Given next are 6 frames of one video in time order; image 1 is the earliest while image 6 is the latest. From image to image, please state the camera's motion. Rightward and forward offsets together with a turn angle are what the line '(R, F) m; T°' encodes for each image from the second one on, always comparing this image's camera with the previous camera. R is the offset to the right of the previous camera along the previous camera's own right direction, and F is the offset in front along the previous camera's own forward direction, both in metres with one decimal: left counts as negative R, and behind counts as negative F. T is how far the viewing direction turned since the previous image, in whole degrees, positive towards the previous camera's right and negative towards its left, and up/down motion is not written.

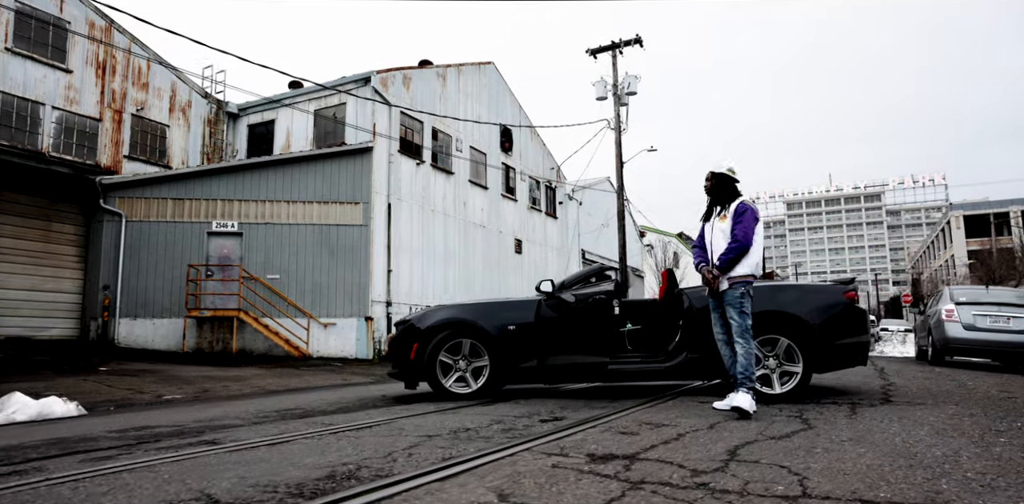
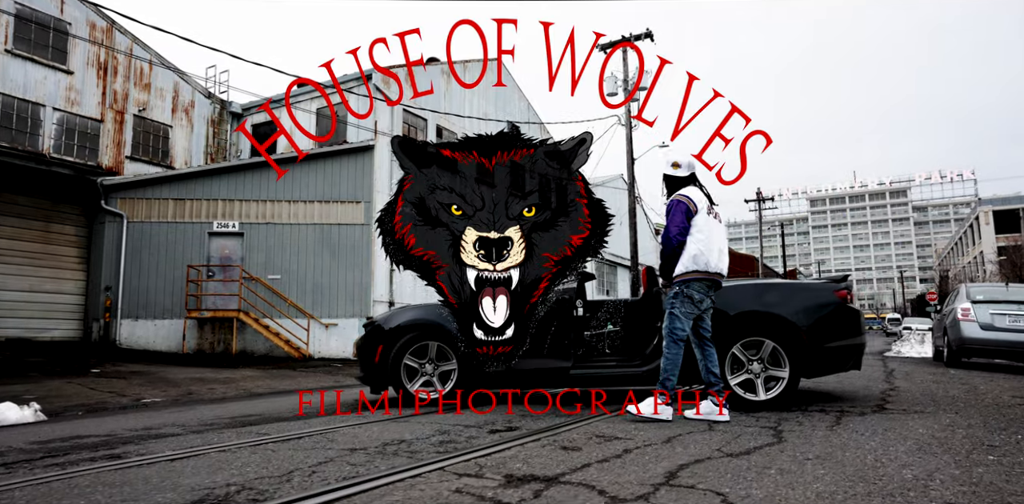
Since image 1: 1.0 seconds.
(+0.4, +0.3) m; -2°
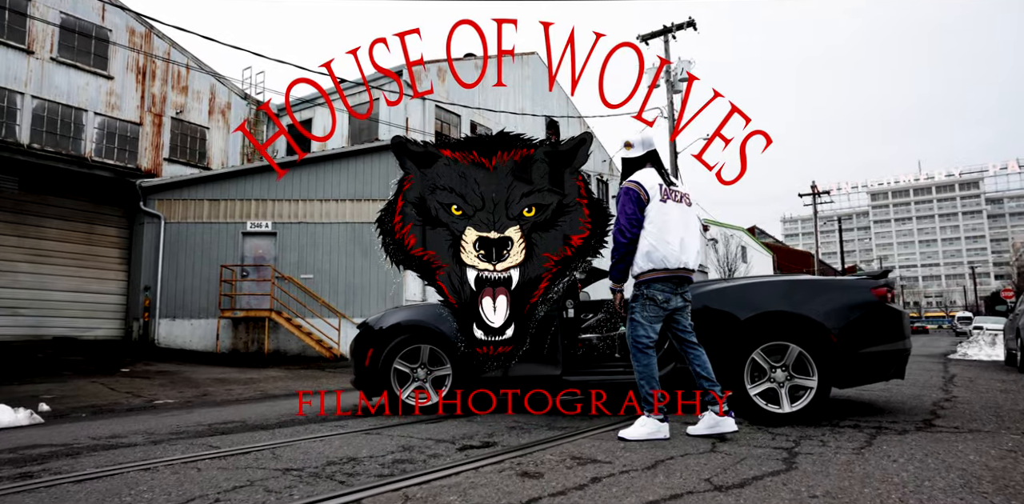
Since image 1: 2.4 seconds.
(+0.4, +0.4) m; -5°
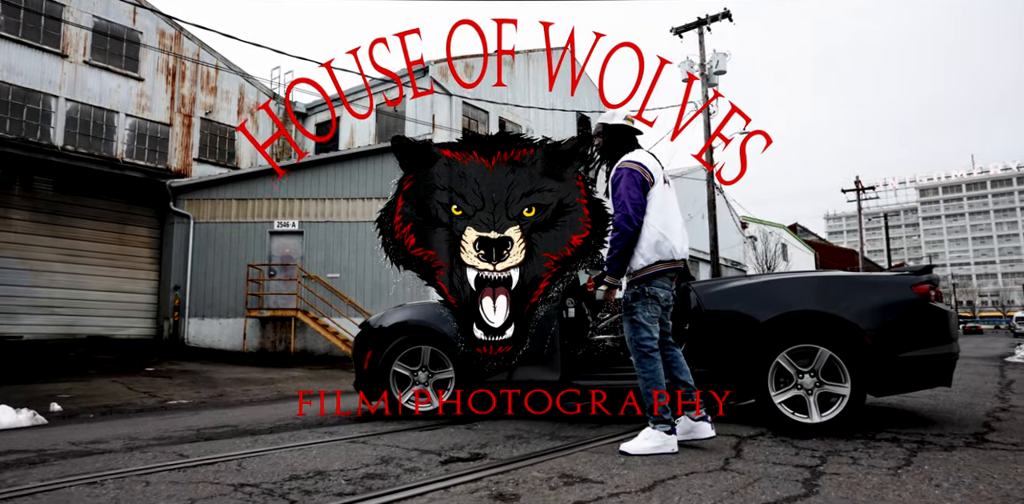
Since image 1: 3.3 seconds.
(+0.2, +0.3) m; -3°
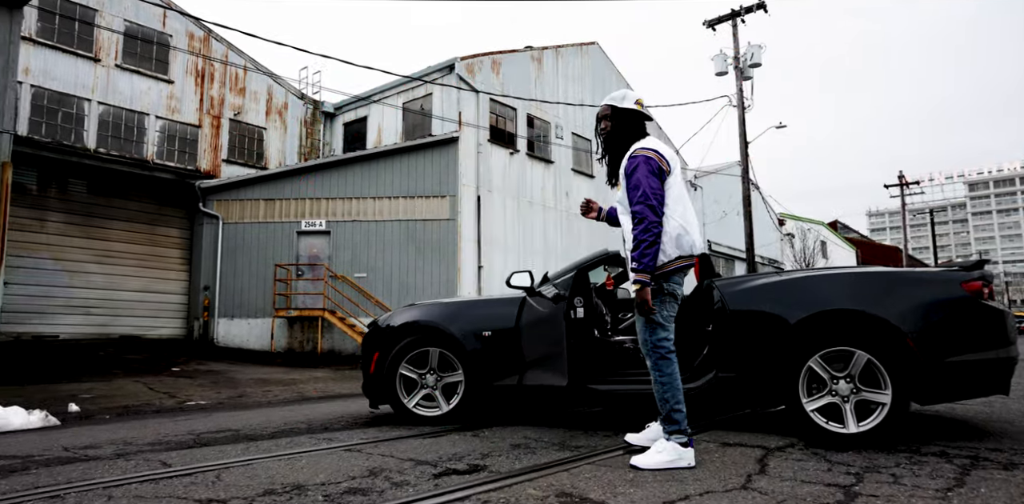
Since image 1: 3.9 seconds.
(+0.1, +0.2) m; -3°
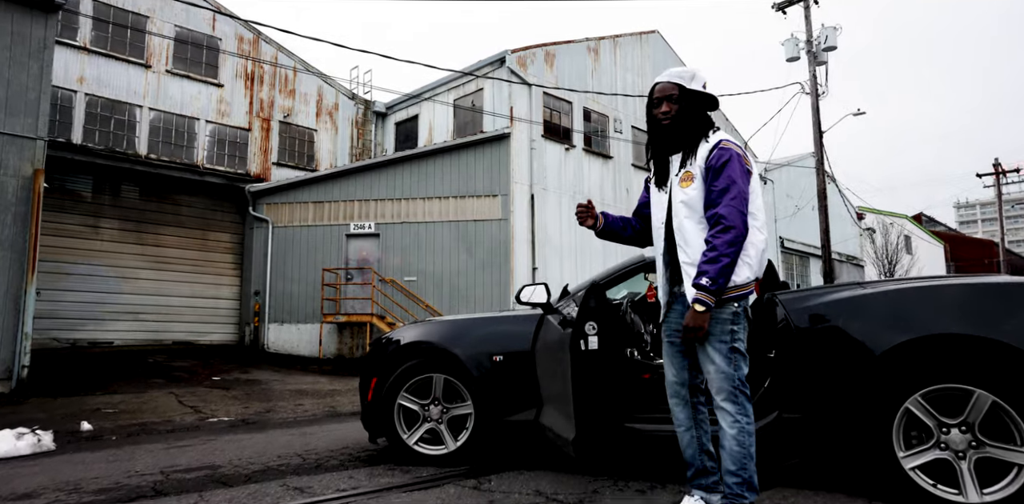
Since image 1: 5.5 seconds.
(+0.3, +0.7) m; -6°
